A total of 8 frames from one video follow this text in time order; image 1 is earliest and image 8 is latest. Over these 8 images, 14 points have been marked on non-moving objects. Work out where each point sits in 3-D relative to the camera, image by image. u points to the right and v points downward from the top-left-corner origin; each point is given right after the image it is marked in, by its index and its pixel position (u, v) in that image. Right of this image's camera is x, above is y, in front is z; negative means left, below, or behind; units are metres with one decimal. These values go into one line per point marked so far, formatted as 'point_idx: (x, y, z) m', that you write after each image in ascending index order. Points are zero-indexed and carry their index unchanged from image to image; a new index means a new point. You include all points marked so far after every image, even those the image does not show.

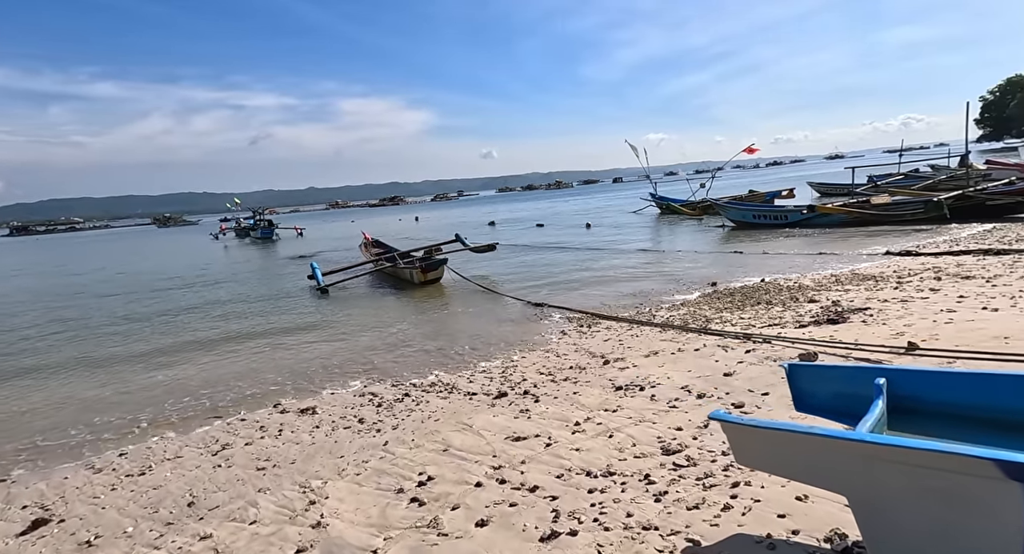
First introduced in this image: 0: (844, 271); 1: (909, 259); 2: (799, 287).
0: (+8.6, +0.1, +14.2) m
1: (+10.6, +0.4, +14.7) m
2: (+6.7, -0.3, +12.8) m
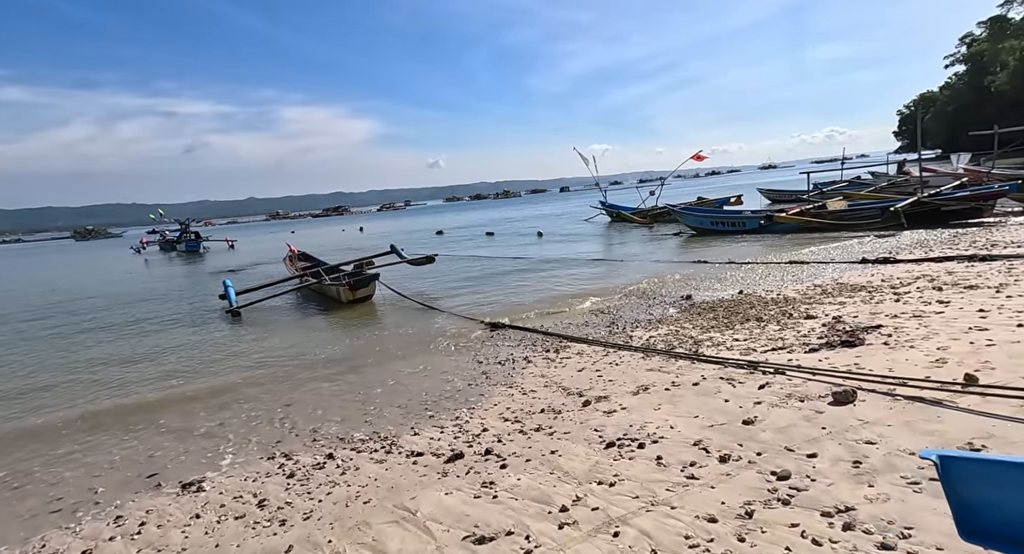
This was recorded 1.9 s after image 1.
0: (+7.5, -0.2, +13.1) m
1: (+9.5, +0.2, +13.7) m
2: (+5.7, -0.5, +11.5) m
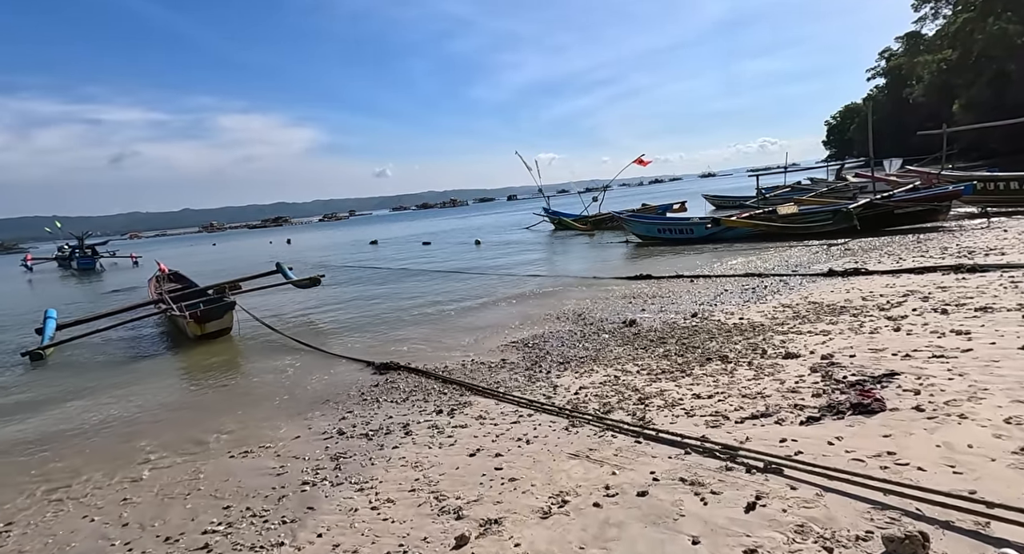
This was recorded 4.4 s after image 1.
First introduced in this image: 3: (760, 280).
0: (+5.6, -0.5, +10.9) m
1: (+7.5, -0.1, +11.7) m
2: (+4.0, -0.9, +9.1) m
3: (+6.3, -0.1, +14.0) m
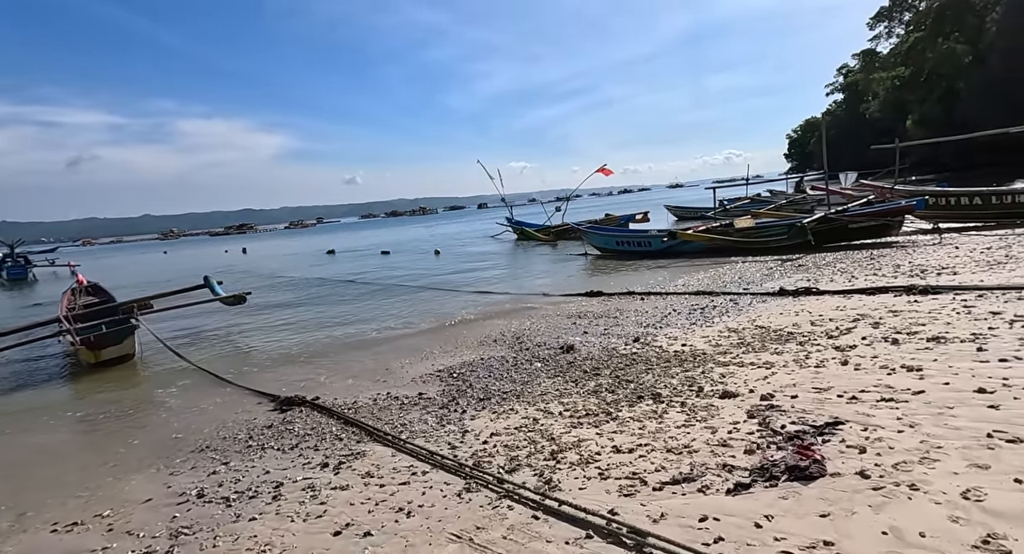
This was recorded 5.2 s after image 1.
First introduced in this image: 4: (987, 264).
0: (+4.3, -0.9, +10.2) m
1: (+6.1, -0.5, +11.1) m
2: (+2.7, -1.2, +8.3) m
3: (+4.8, -0.5, +13.3) m
4: (+10.6, +0.3, +12.3) m
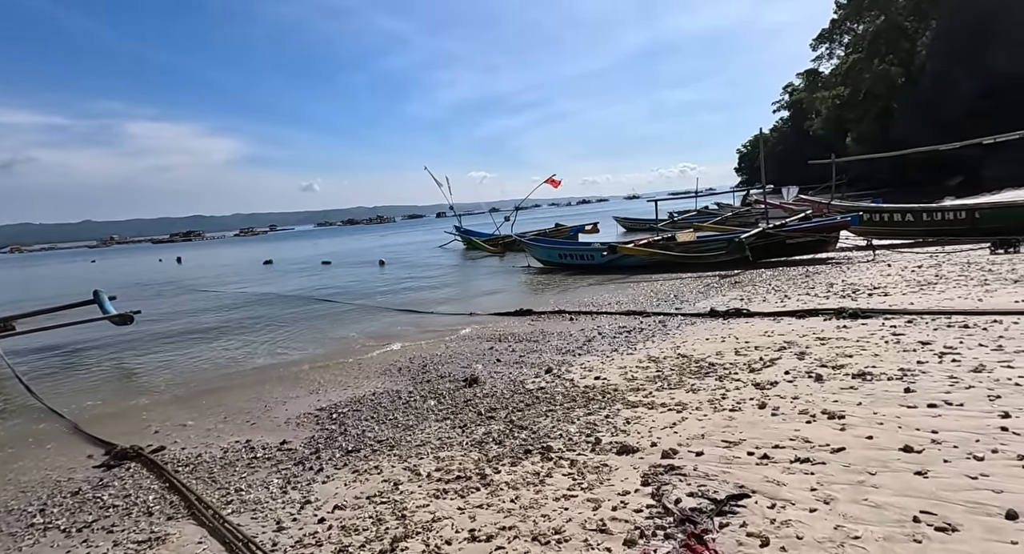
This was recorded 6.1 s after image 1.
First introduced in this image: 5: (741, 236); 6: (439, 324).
0: (+2.6, -1.3, +9.3) m
1: (+4.4, -0.9, +10.3) m
2: (+1.2, -1.6, +7.3) m
3: (+2.9, -1.0, +12.5) m
4: (+8.8, -0.2, +11.9) m
5: (+8.3, +1.5, +19.8) m
6: (-2.0, -1.3, +15.3) m
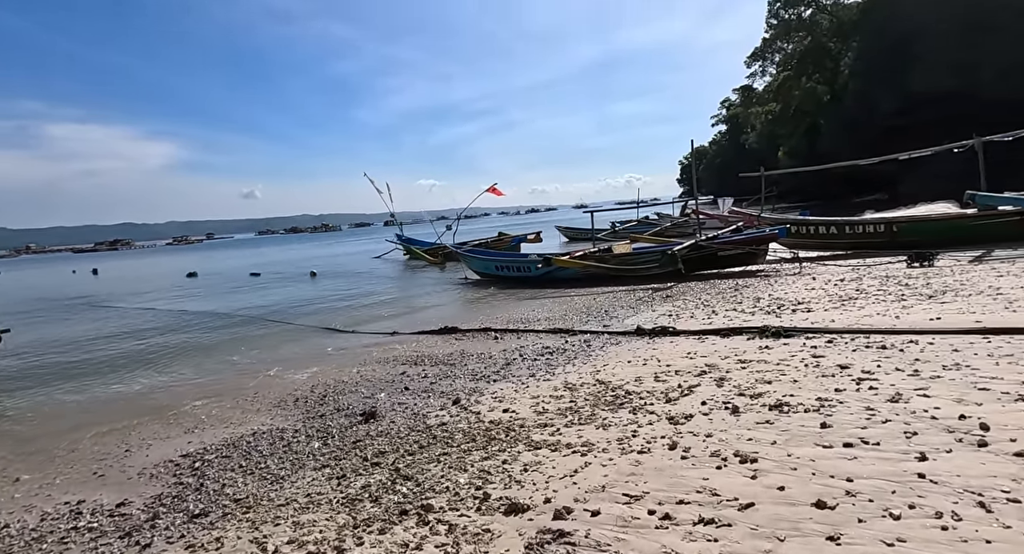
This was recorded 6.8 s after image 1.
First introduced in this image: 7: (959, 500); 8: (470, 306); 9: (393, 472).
0: (+1.1, -1.6, +8.6) m
1: (+2.8, -1.2, +9.8) m
2: (-0.1, -1.9, +6.5) m
3: (+1.1, -1.3, +11.8) m
4: (+7.0, -0.5, +11.8) m
5: (+5.8, +1.0, +19.7) m
6: (-4.0, -1.7, +14.2) m
7: (+3.2, -1.6, +3.9) m
8: (-1.5, -1.0, +19.8) m
9: (-1.3, -2.1, +5.8) m
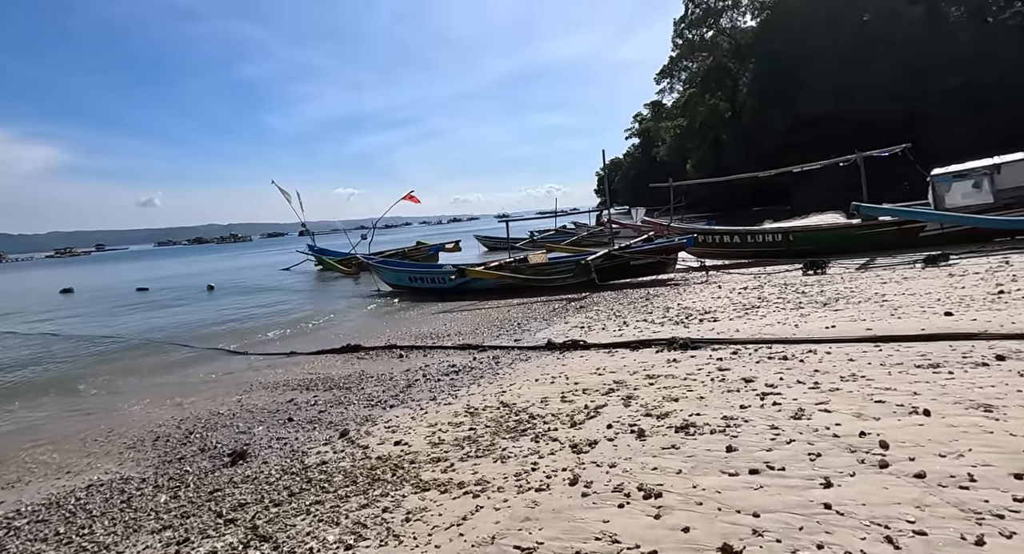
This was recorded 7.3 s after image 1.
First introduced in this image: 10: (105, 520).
0: (-0.4, -1.8, +8.0) m
1: (+1.1, -1.5, +9.4) m
2: (-1.3, -2.1, +5.7) m
3: (-0.8, -1.6, +11.2) m
4: (+5.1, -0.7, +12.0) m
5: (+2.7, +0.7, +19.6) m
6: (-6.2, -2.1, +12.8) m
7: (+2.3, -1.7, +3.6) m
8: (-4.5, -1.5, +18.7) m
9: (-2.3, -2.3, +4.9) m
10: (-4.0, -2.4, +5.5) m
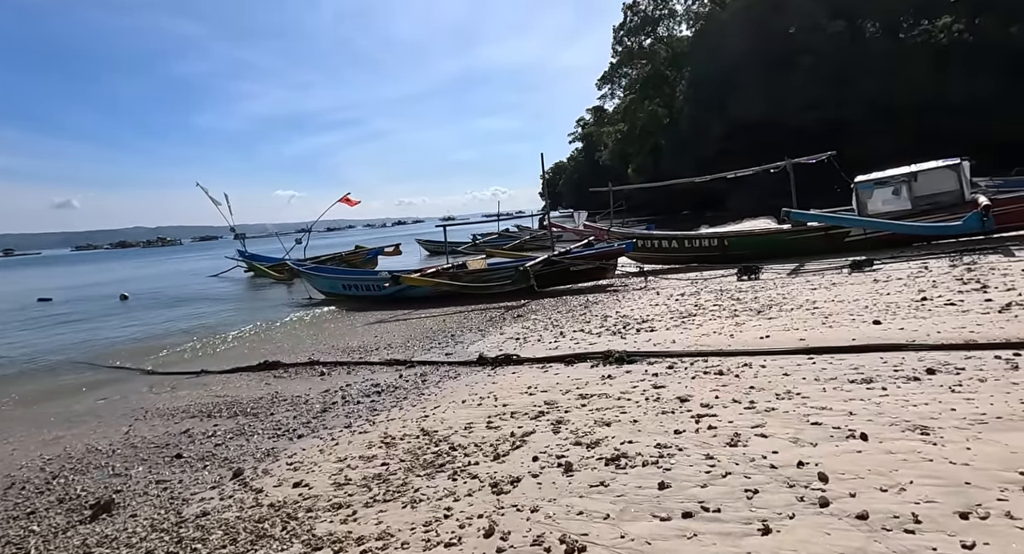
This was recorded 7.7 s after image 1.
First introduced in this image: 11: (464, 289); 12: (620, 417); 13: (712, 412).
0: (-1.4, -2.0, +7.3) m
1: (0.0, -1.6, +8.8) m
2: (-2.1, -2.3, +4.9) m
3: (-2.1, -1.8, +10.4) m
4: (+3.6, -0.9, +11.8) m
5: (+0.5, +0.5, +19.2) m
6: (-7.7, -2.4, +11.5) m
7: (+1.7, -1.8, +3.2) m
8: (-6.6, -1.8, +17.5) m
9: (-3.0, -2.4, +4.0) m
10: (-4.8, -2.7, +4.4) m
11: (-1.7, -0.4, +19.7) m
12: (+1.3, -1.6, +6.5) m
13: (+2.2, -1.5, +6.2) m
